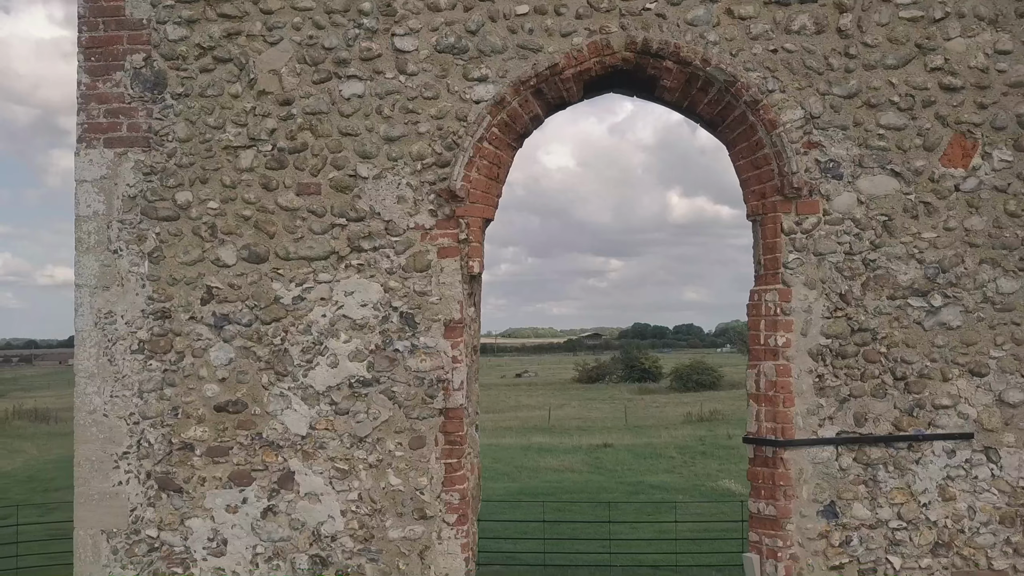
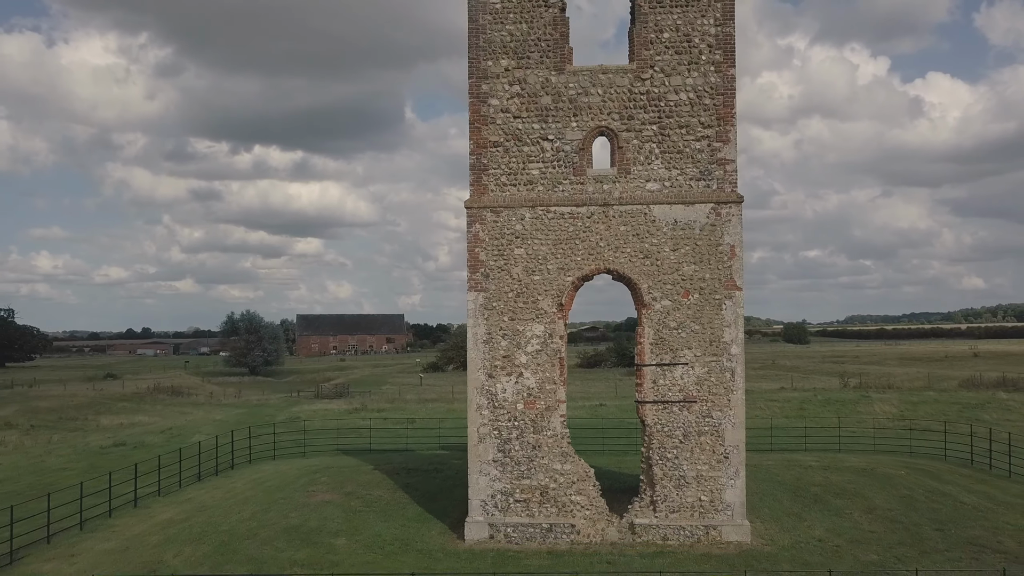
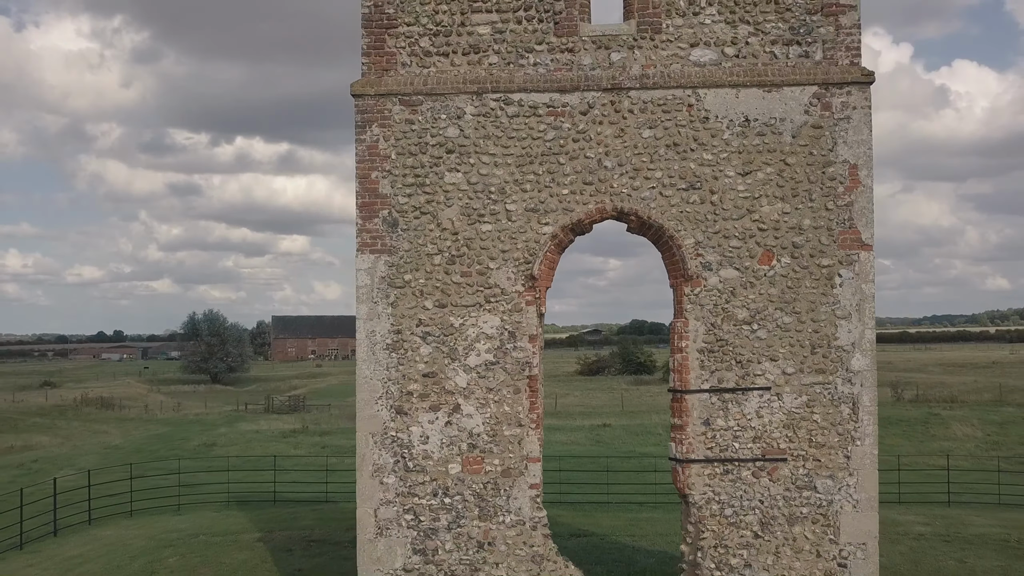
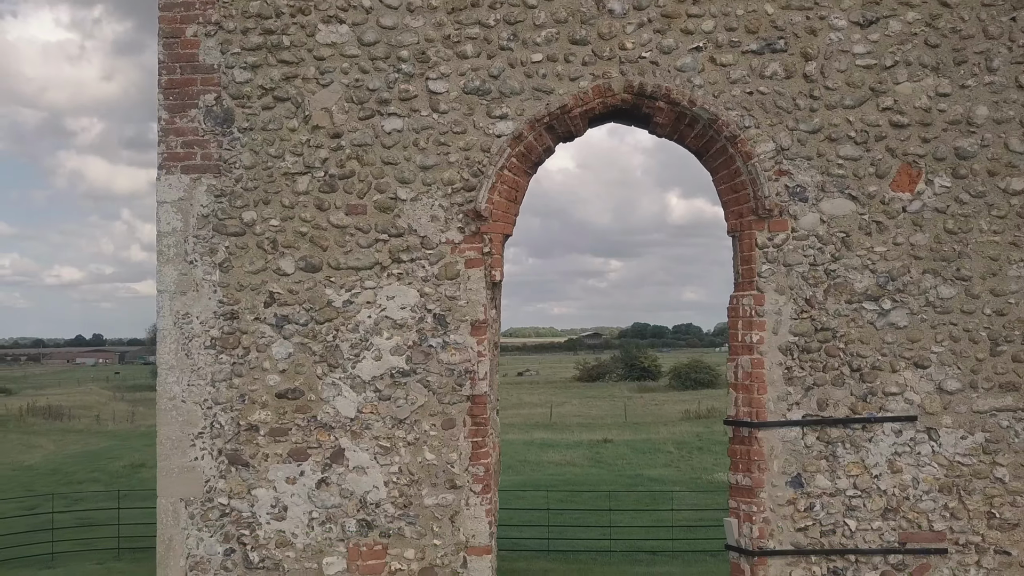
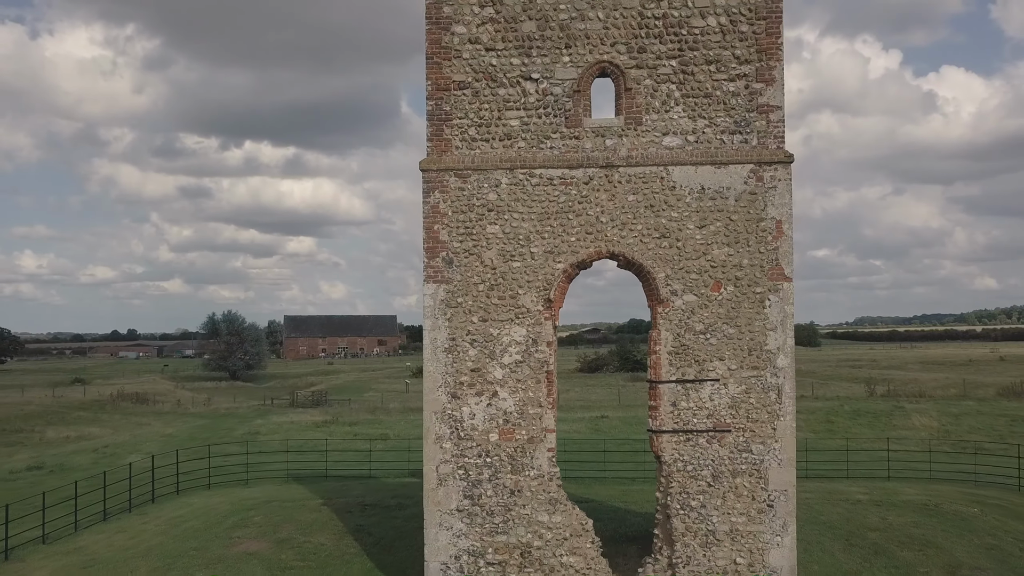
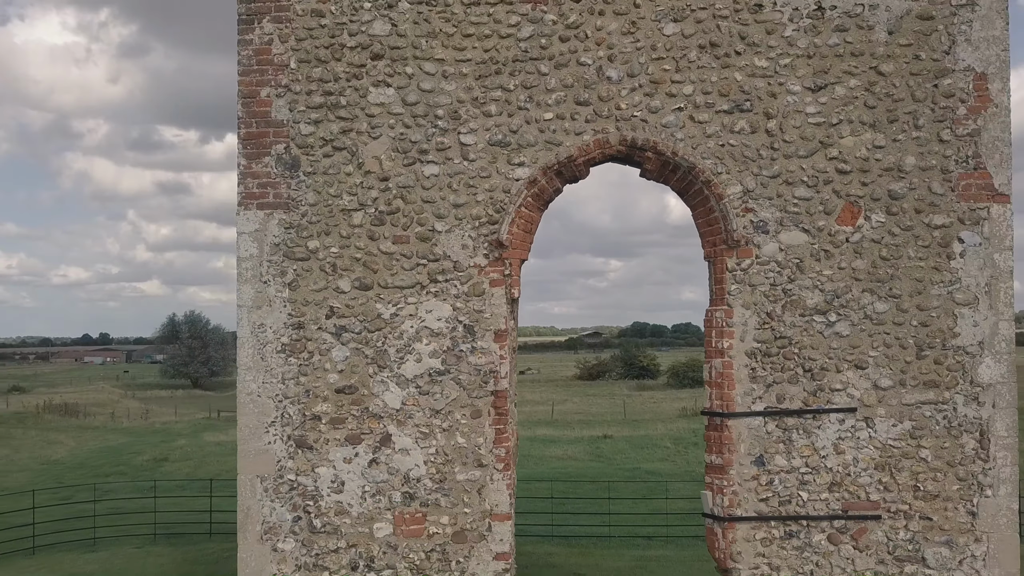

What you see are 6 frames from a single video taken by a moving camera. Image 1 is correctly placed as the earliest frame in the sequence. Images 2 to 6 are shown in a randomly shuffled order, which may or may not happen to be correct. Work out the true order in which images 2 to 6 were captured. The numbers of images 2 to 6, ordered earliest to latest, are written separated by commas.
4, 6, 3, 5, 2
